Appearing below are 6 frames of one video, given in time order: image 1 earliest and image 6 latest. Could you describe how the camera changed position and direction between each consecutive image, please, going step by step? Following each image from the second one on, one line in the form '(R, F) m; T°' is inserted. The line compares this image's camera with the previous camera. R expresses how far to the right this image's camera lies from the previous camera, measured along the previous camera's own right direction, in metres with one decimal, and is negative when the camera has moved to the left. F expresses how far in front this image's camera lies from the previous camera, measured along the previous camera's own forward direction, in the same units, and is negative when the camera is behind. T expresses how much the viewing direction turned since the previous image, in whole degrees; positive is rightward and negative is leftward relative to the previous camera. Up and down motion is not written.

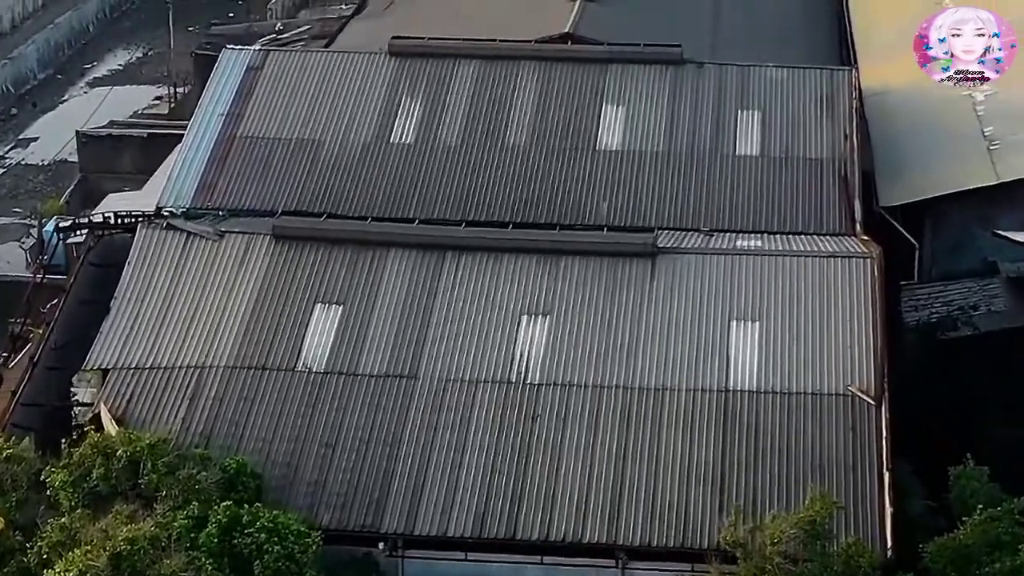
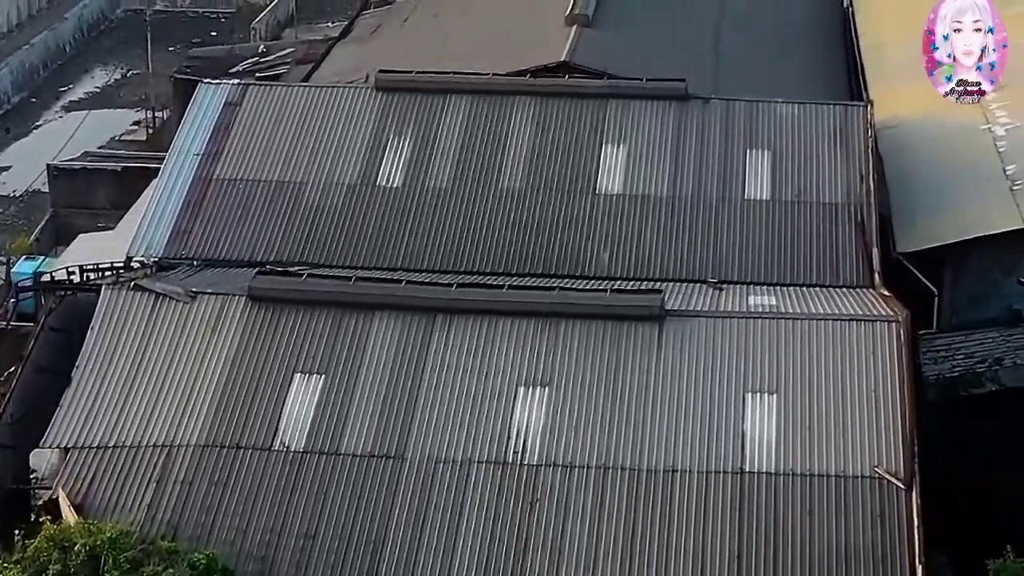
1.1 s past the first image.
(0.0, +1.5) m; 0°
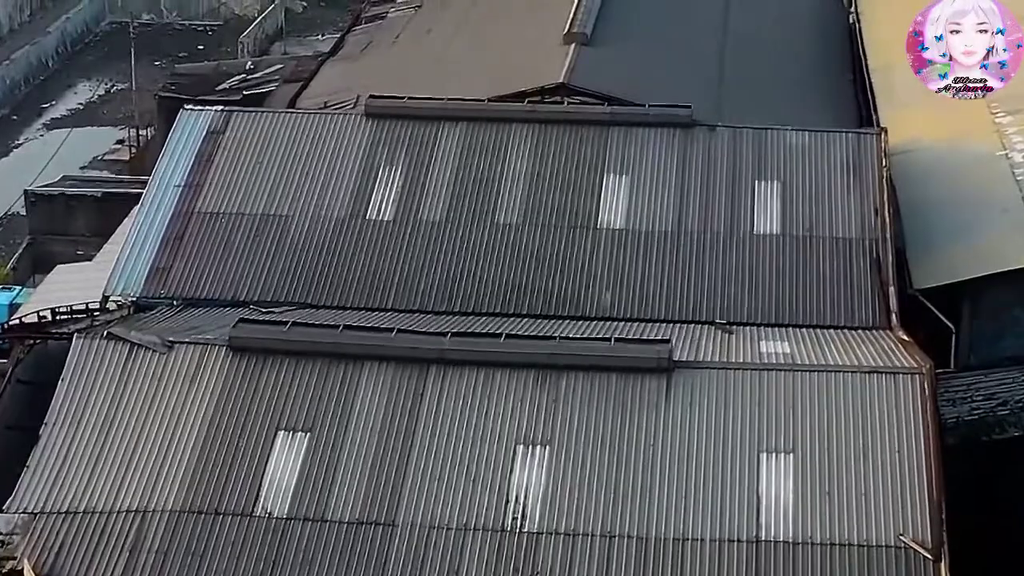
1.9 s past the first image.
(0.0, +1.1) m; 0°
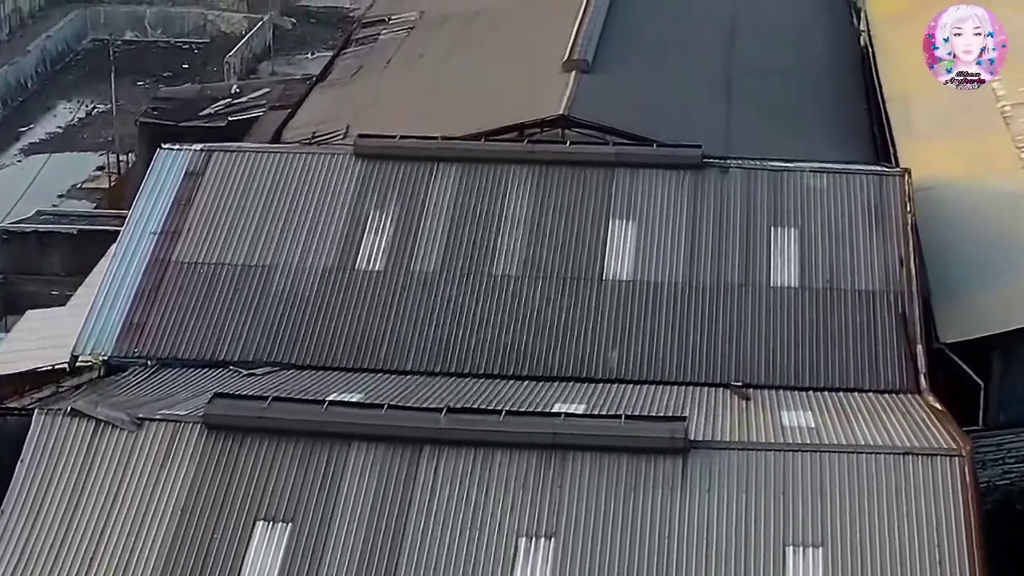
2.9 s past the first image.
(0.0, +1.4) m; 0°
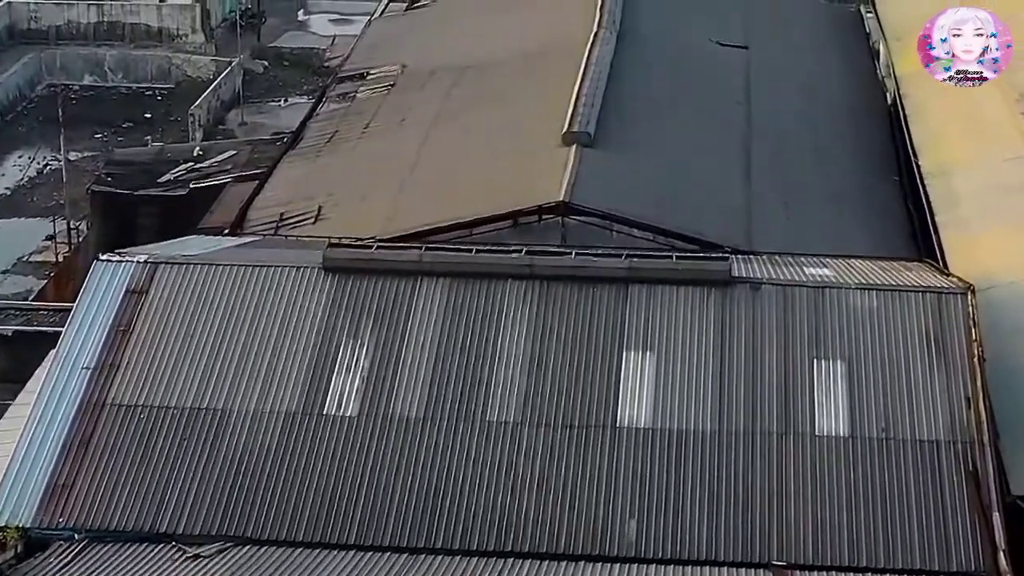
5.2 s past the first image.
(-0.1, +3.1) m; 0°
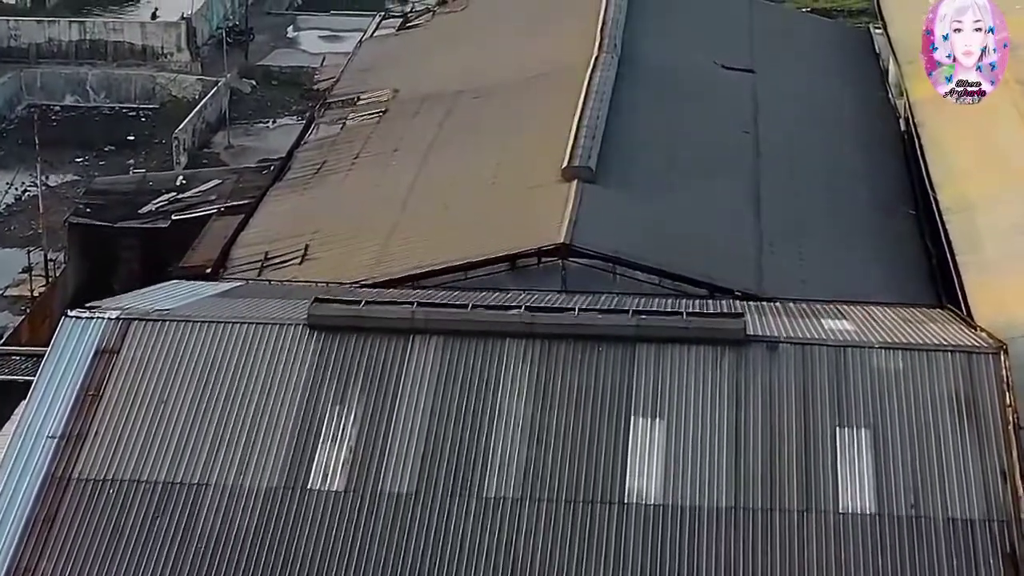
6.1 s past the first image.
(0.0, +1.3) m; 0°
